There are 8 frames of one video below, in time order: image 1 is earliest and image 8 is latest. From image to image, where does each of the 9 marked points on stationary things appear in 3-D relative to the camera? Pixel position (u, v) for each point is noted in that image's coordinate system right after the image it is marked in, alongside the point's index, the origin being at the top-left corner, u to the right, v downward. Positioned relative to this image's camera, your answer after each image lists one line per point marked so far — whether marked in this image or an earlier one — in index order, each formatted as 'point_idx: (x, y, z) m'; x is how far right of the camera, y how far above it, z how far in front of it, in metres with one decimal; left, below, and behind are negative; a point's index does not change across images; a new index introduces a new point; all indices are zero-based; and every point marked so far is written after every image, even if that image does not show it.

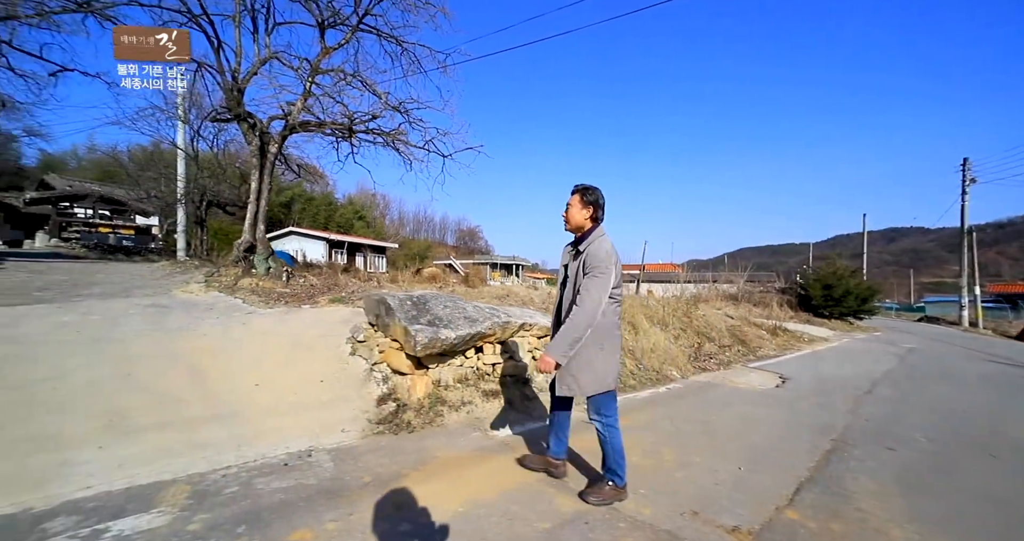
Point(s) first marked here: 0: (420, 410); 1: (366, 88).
0: (-0.6, -0.9, +2.6) m
1: (-3.0, +3.7, +8.0) m
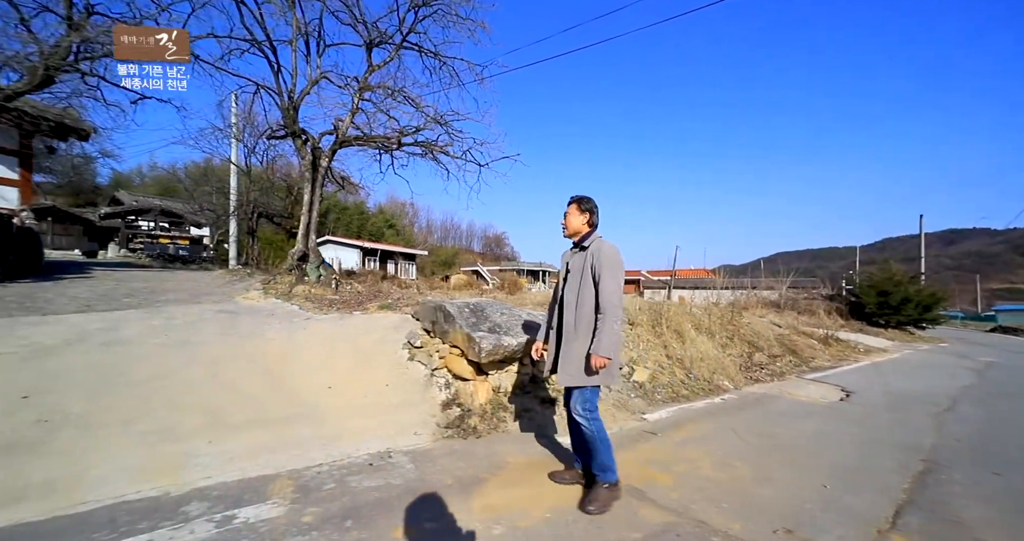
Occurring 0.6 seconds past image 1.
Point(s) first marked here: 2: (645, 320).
0: (-0.2, -1.0, +2.7) m
1: (-2.2, +3.5, +8.3) m
2: (+1.7, -0.6, +5.0) m
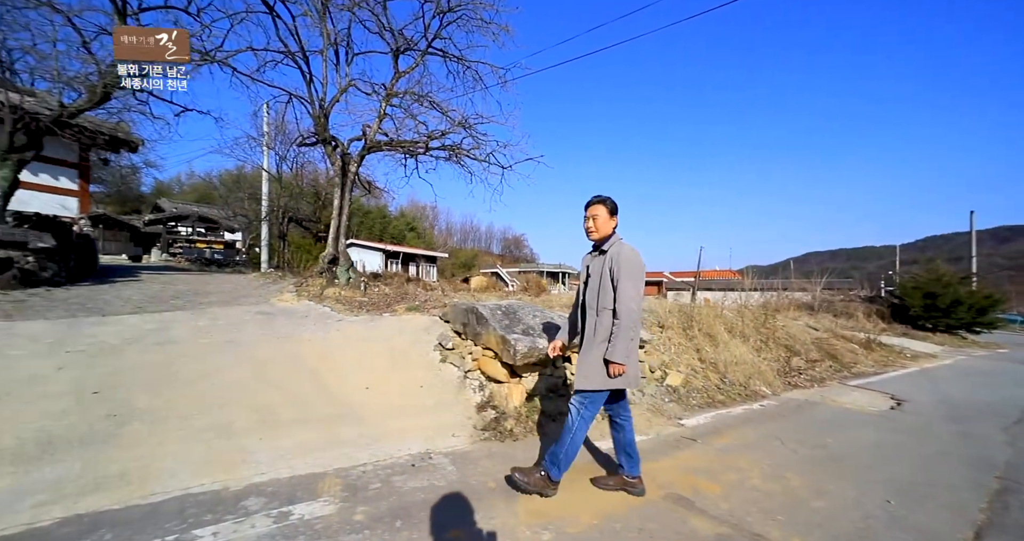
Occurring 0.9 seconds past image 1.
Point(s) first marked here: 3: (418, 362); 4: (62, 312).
0: (0.0, -1.0, +2.7) m
1: (-1.7, +3.5, +8.4) m
2: (+2.0, -0.6, +4.9) m
3: (-0.8, -0.8, +3.6) m
4: (-7.2, -0.7, +6.6) m
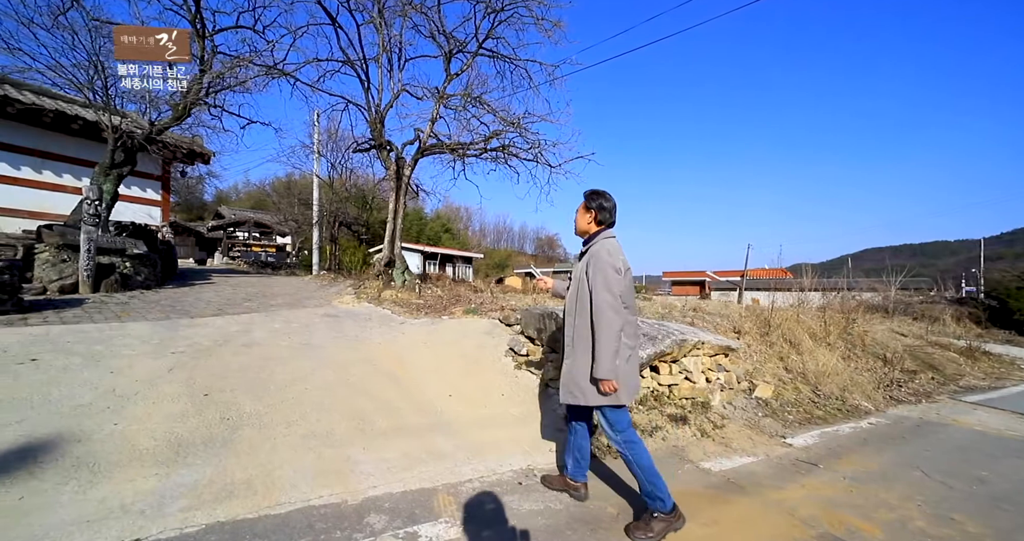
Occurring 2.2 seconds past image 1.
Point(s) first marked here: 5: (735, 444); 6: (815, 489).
0: (+0.6, -1.0, +2.6) m
1: (-0.6, +3.4, +8.4) m
2: (+2.8, -0.7, +4.6) m
3: (-0.2, -0.9, +3.5) m
4: (-6.2, -0.8, +7.1) m
5: (+1.4, -1.1, +2.5) m
6: (+1.4, -1.0, +1.9) m
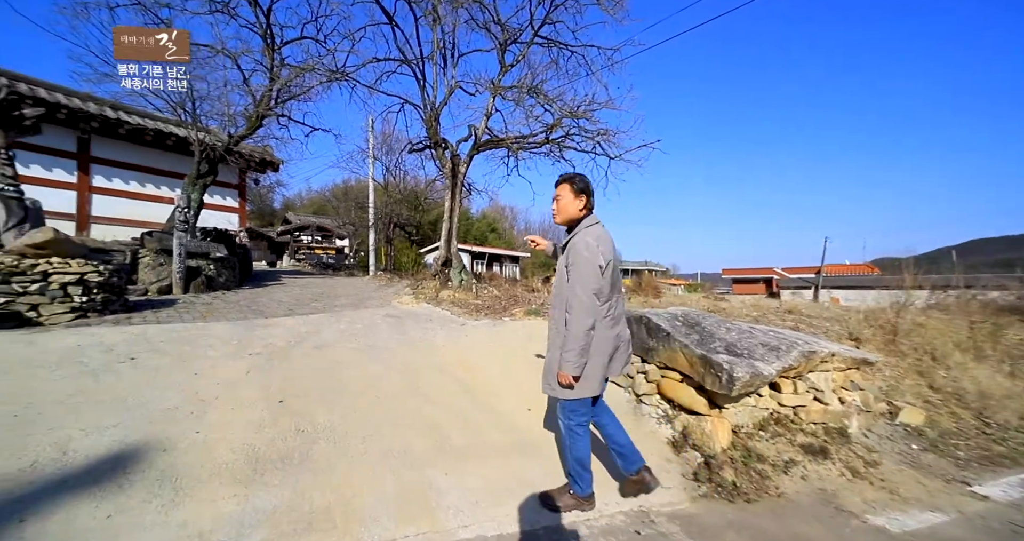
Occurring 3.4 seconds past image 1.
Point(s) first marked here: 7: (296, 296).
0: (+1.2, -1.0, +2.1) m
1: (+0.6, +3.4, +8.1) m
2: (+3.5, -0.6, +3.9) m
3: (+0.5, -0.9, +3.2) m
4: (-5.1, -0.8, +7.4) m
5: (+1.9, -1.1, +2.0) m
6: (+1.8, -1.0, +1.3) m
7: (-5.2, -0.6, +9.5) m
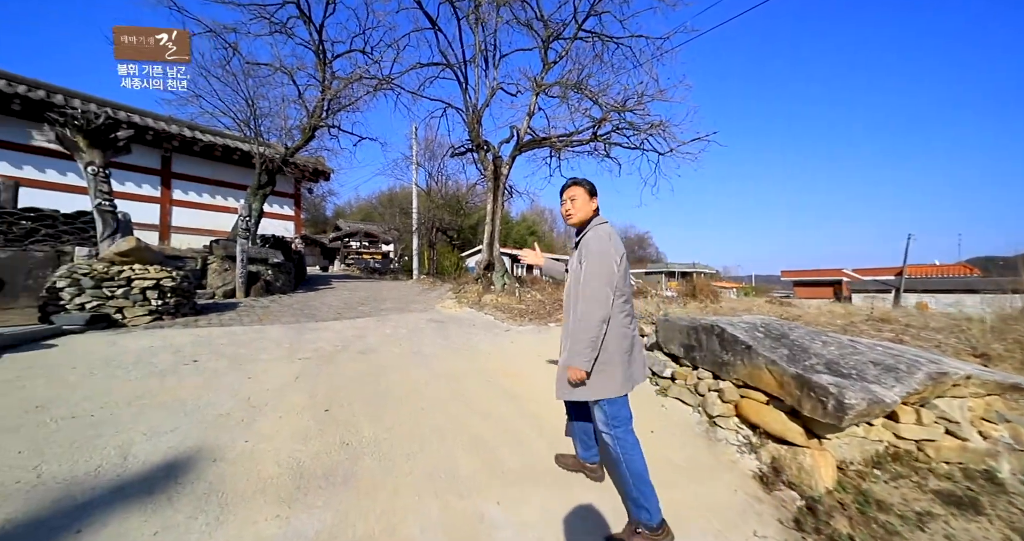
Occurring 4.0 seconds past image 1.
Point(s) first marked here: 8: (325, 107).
0: (+1.4, -1.1, +1.8) m
1: (+1.4, +3.4, +7.7) m
2: (+4.0, -0.7, +3.2) m
3: (+0.9, -0.9, +2.9) m
4: (-4.3, -0.9, +7.7) m
5: (+2.2, -1.1, +1.5) m
6: (+2.0, -1.0, +0.9) m
7: (-4.1, -0.7, +9.7) m
8: (-5.0, +4.4, +10.8) m
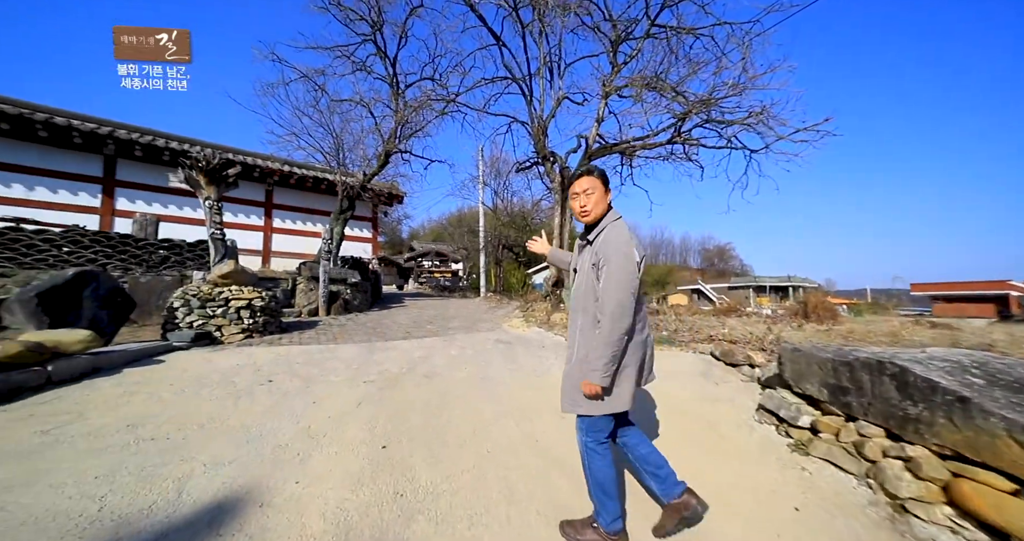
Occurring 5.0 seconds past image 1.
0: (+1.7, -1.1, +0.9) m
1: (+2.6, +3.1, +7.0) m
2: (+4.5, -0.7, +1.9) m
3: (+1.3, -1.0, +2.1) m
4: (-3.0, -1.3, +7.7) m
5: (+2.4, -1.1, +0.5) m
6: (+2.2, -1.0, -0.1) m
7: (-2.4, -1.2, +9.7) m
8: (-3.3, +3.9, +11.1) m
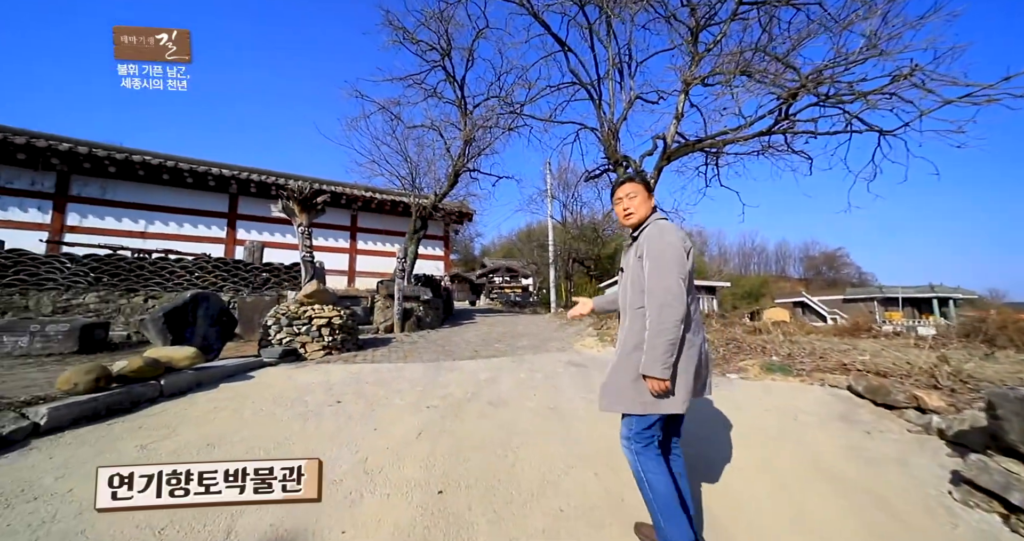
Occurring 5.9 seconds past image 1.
0: (+1.8, -1.1, -0.1) m
1: (+3.7, +2.9, +5.9) m
2: (+4.7, -0.6, +0.5) m
3: (+1.6, -1.0, +1.2) m
4: (-1.6, -1.6, +7.4) m
5: (+2.4, -1.0, -0.5) m
6: (+2.1, -0.9, -1.1) m
7: (-0.8, -1.6, +9.3) m
8: (-1.4, +3.4, +11.0) m
